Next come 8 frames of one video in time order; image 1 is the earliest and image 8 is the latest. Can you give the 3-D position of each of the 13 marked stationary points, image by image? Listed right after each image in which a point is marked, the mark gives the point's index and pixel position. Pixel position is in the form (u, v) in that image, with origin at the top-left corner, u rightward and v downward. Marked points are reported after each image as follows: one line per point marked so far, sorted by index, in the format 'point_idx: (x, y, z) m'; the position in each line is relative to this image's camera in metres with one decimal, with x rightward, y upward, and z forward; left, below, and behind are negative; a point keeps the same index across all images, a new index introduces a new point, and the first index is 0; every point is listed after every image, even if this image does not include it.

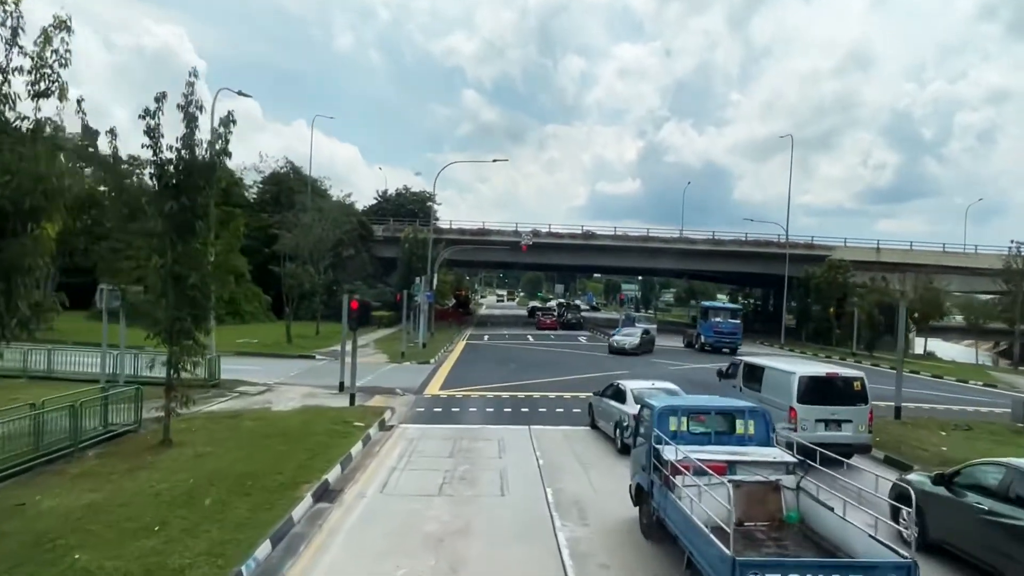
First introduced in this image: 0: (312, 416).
0: (-4.9, -3.1, +17.6) m
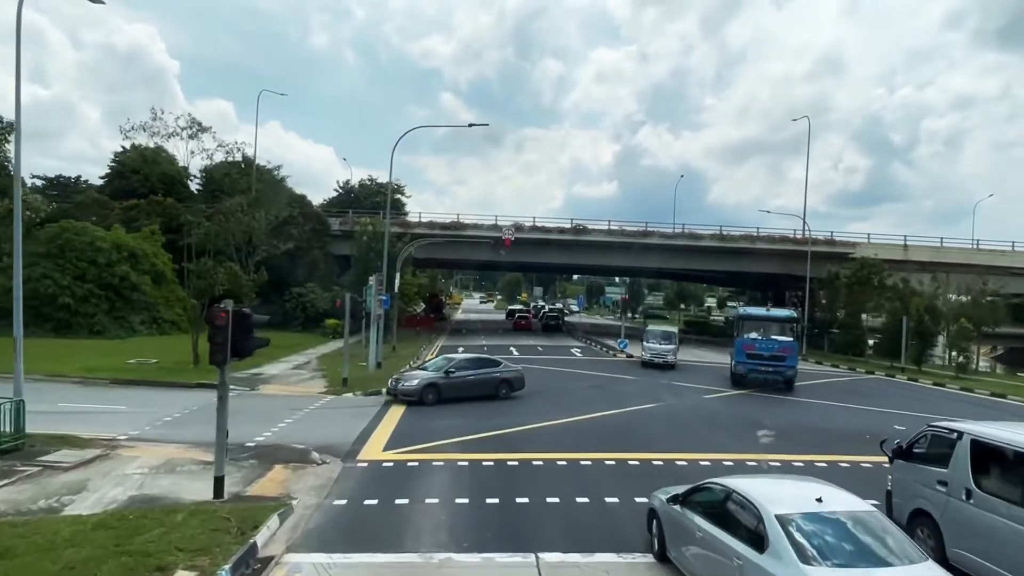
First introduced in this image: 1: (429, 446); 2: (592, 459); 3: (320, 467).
0: (-5.0, -3.2, +8.8) m
1: (-2.0, -3.5, +16.0) m
2: (+1.7, -3.6, +15.2) m
3: (-3.7, -3.5, +14.0) m
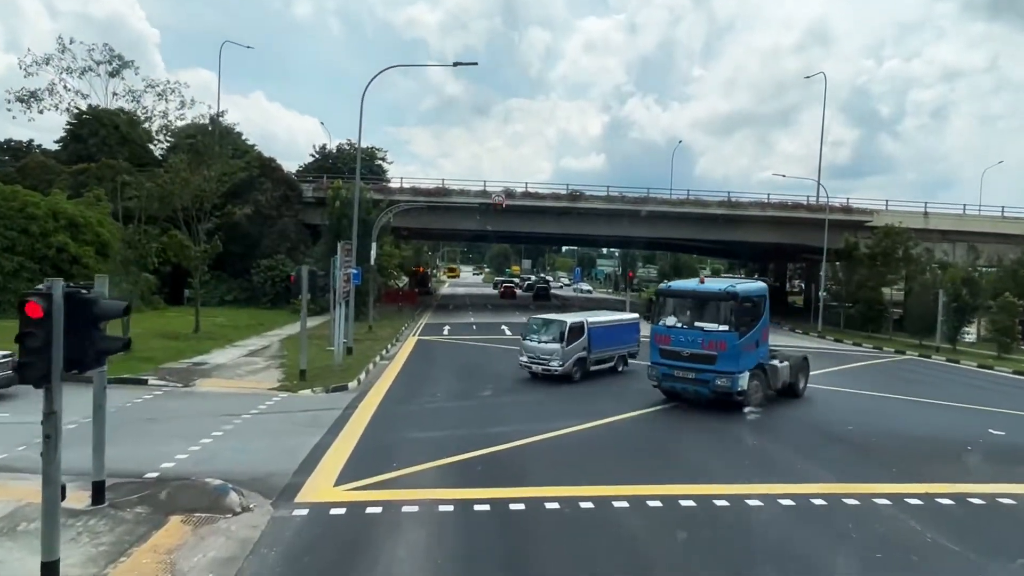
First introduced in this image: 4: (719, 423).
0: (-4.8, -2.9, +4.3) m
1: (-2.0, -3.0, +11.6) m
2: (+1.8, -3.2, +10.9) m
3: (-3.6, -3.1, +9.5) m
4: (+5.1, -3.2, +17.7) m
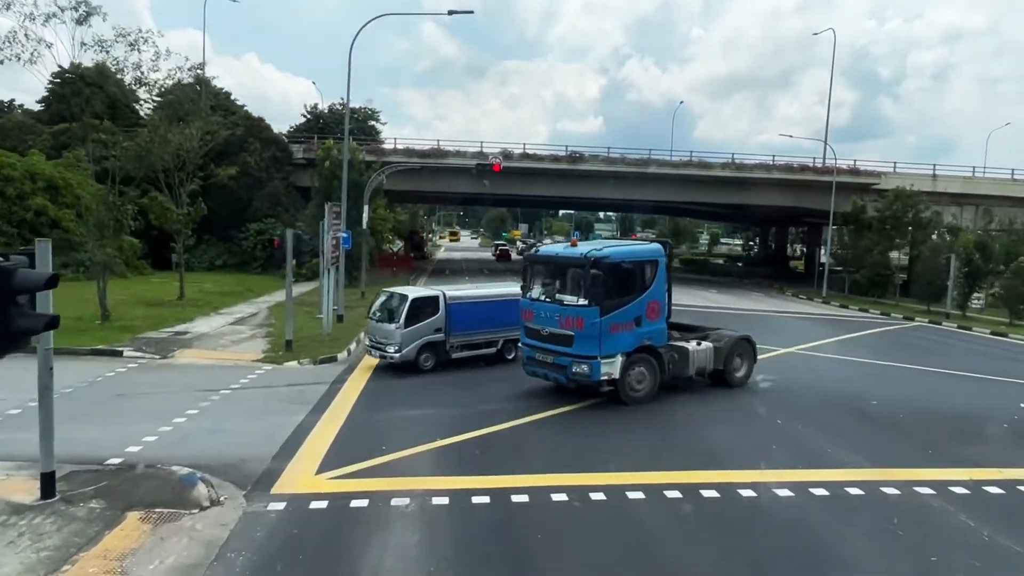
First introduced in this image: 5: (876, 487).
0: (-4.7, -2.8, +3.2) m
1: (-1.9, -2.6, +10.5) m
2: (+1.8, -2.7, +9.8) m
3: (-3.6, -2.7, +8.4) m
4: (+5.1, -2.4, +16.6) m
5: (+5.0, -2.7, +10.0) m
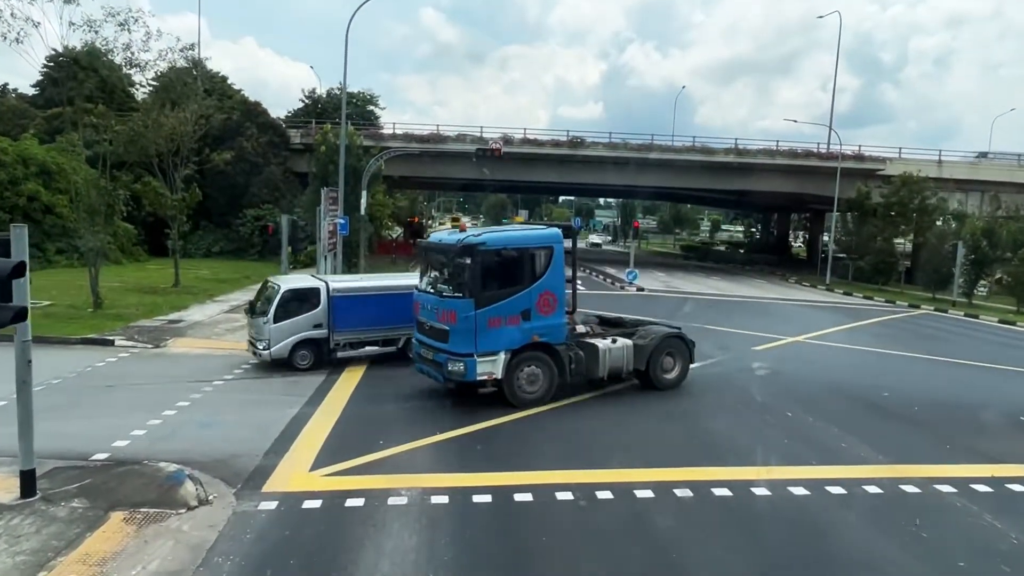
0: (-4.7, -2.8, +2.8) m
1: (-1.9, -2.4, +10.1) m
2: (+1.8, -2.6, +9.4) m
3: (-3.5, -2.6, +8.0) m
4: (+5.2, -2.2, +16.2) m
5: (+5.0, -2.6, +9.5) m
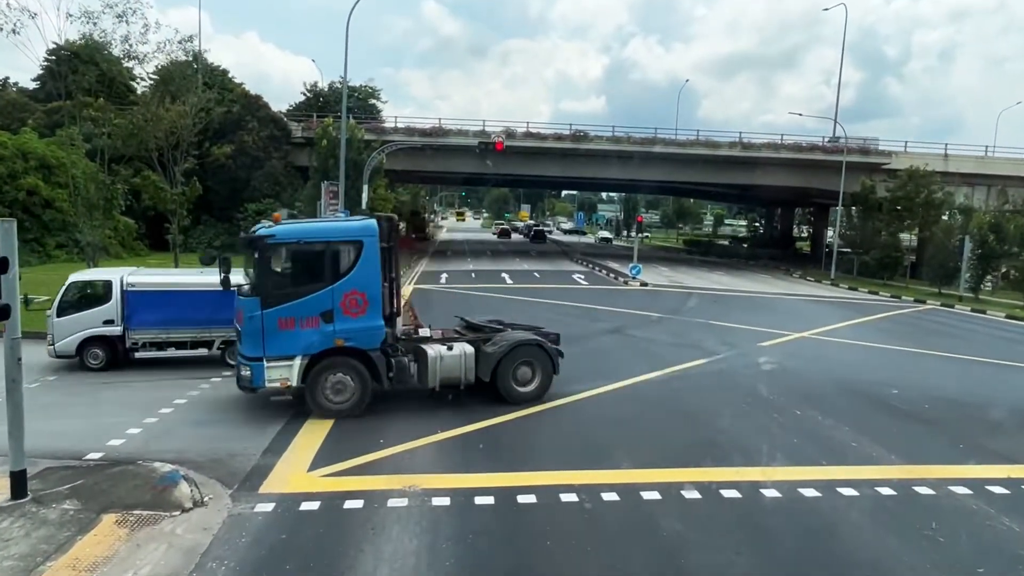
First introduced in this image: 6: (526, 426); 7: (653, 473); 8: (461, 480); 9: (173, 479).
0: (-4.7, -2.8, +2.6) m
1: (-1.9, -2.3, +9.8) m
2: (+1.9, -2.5, +9.1) m
3: (-3.5, -2.5, +7.8) m
4: (+5.2, -2.1, +15.9) m
5: (+5.1, -2.5, +9.3) m
6: (+0.3, -2.2, +11.8) m
7: (+1.9, -2.5, +9.7) m
8: (-0.6, -2.4, +9.2) m
9: (-4.0, -2.3, +8.8) m
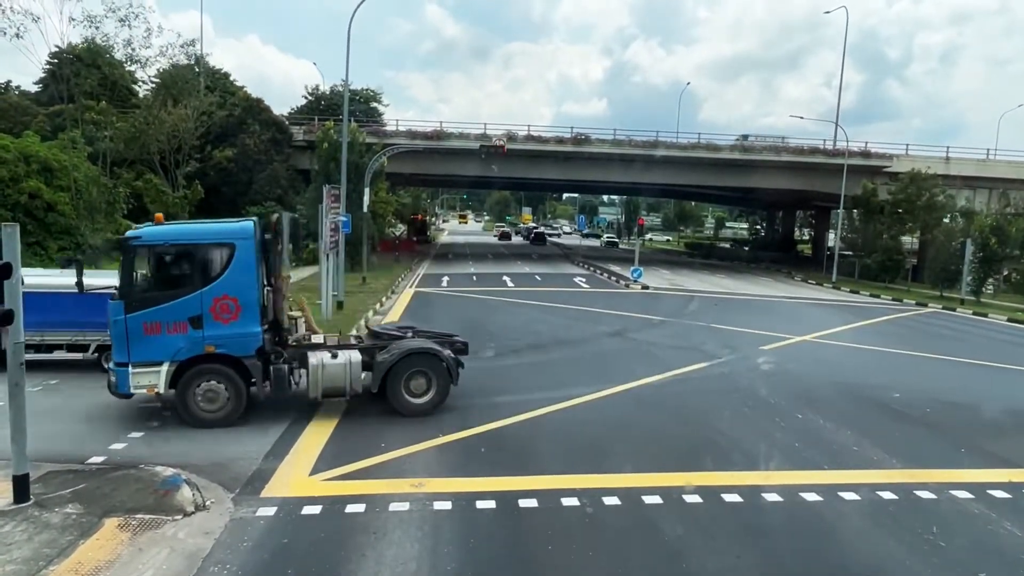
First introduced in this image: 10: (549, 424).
0: (-4.7, -2.8, +2.6) m
1: (-1.8, -2.4, +9.8) m
2: (+1.9, -2.6, +9.1) m
3: (-3.5, -2.6, +7.8) m
4: (+5.3, -2.1, +15.9) m
5: (+5.1, -2.6, +9.3) m
6: (+0.3, -2.3, +11.8) m
7: (+1.9, -2.5, +9.7) m
8: (-0.6, -2.5, +9.2) m
9: (-4.0, -2.3, +8.8) m
10: (+0.6, -2.3, +12.2) m
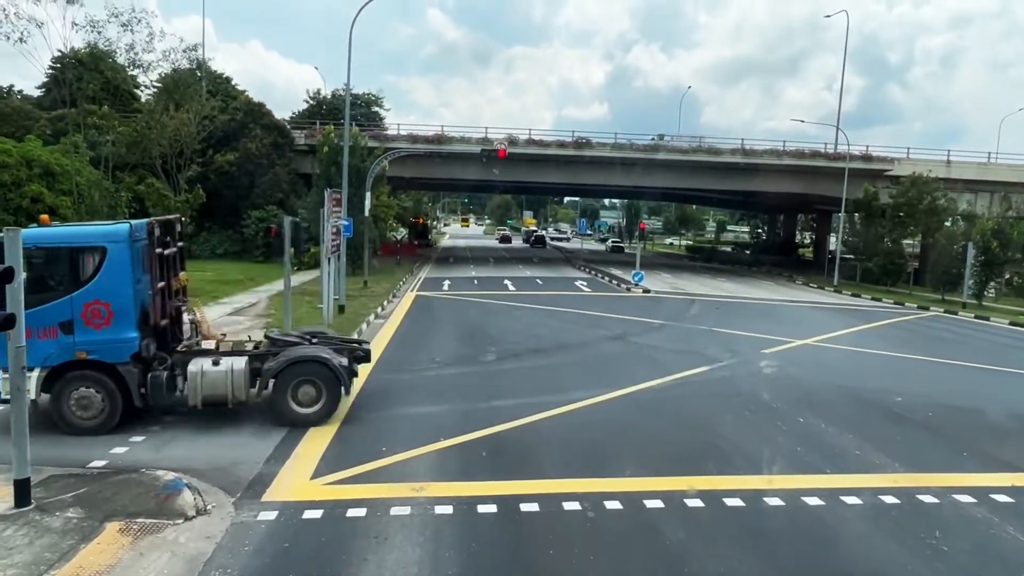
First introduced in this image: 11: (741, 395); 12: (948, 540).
0: (-4.7, -2.8, +2.6) m
1: (-1.8, -2.4, +9.8) m
2: (+1.9, -2.6, +9.1) m
3: (-3.5, -2.6, +7.8) m
4: (+5.3, -2.2, +15.9) m
5: (+5.1, -2.6, +9.3) m
6: (+0.3, -2.4, +11.8) m
7: (+1.9, -2.6, +9.7) m
8: (-0.6, -2.5, +9.2) m
9: (-4.0, -2.4, +8.8) m
10: (+0.7, -2.3, +12.1) m
11: (+4.9, -2.3, +15.2) m
12: (+4.8, -2.8, +8.0) m
